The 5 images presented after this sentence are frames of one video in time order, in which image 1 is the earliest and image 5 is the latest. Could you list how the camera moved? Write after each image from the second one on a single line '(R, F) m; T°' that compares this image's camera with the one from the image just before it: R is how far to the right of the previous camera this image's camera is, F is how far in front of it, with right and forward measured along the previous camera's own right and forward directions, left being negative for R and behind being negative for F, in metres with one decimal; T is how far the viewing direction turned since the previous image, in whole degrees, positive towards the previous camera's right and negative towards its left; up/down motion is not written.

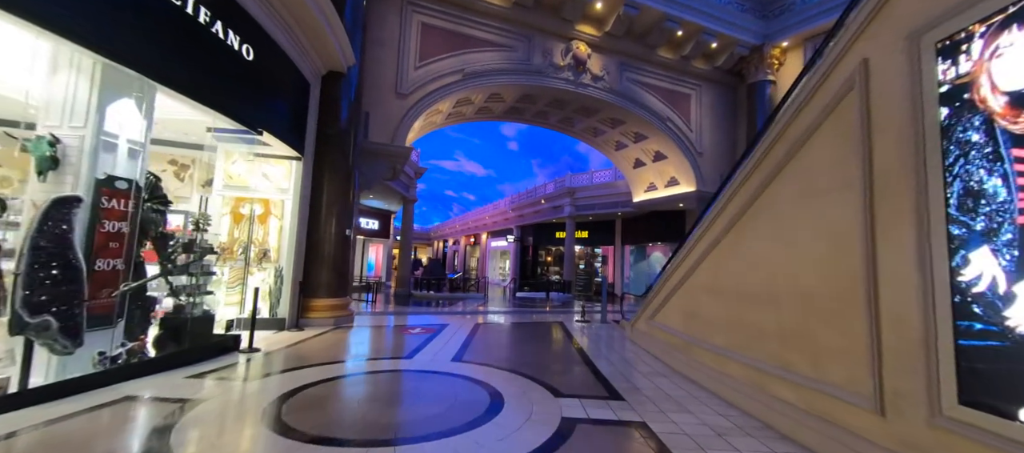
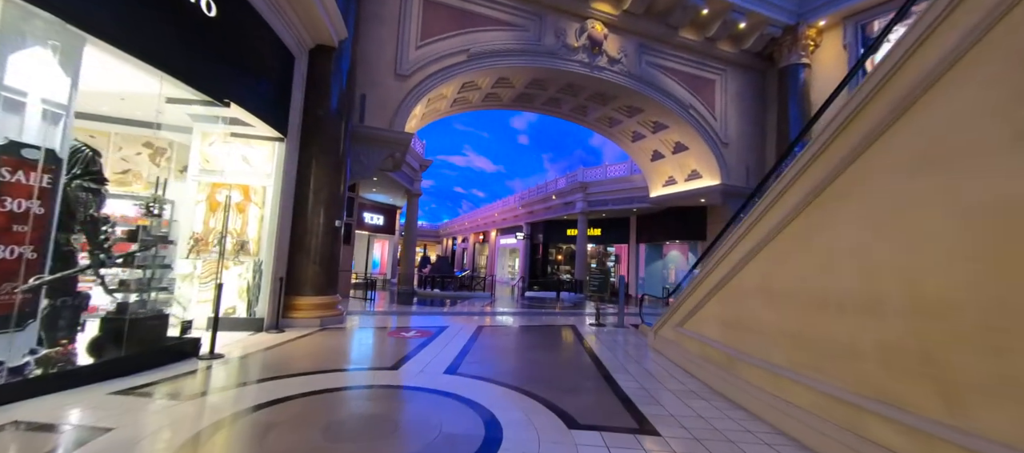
(+0.1, +0.8) m; -2°
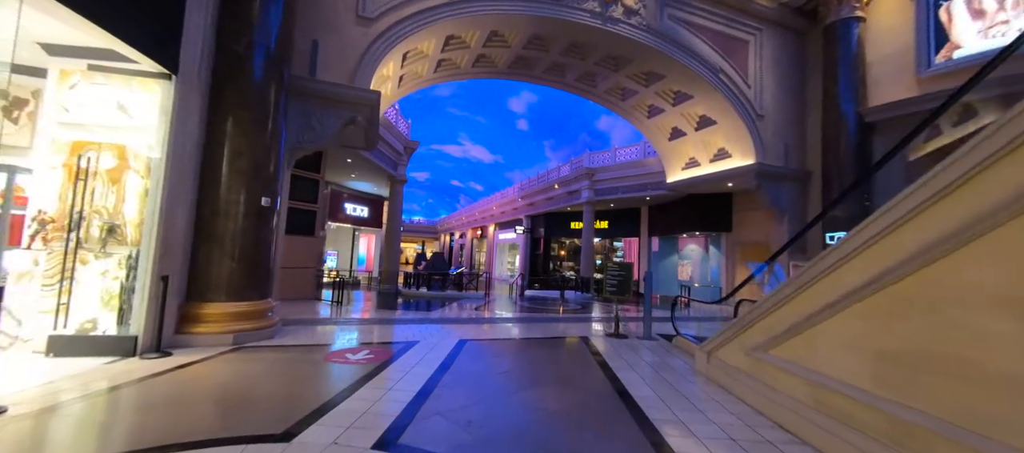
(+0.1, +1.8) m; 0°
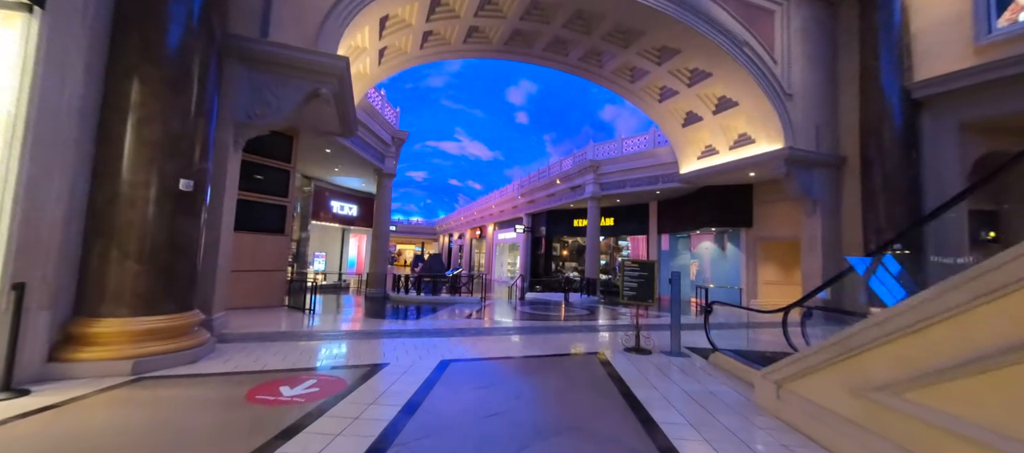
(+0.1, +1.1) m; 0°
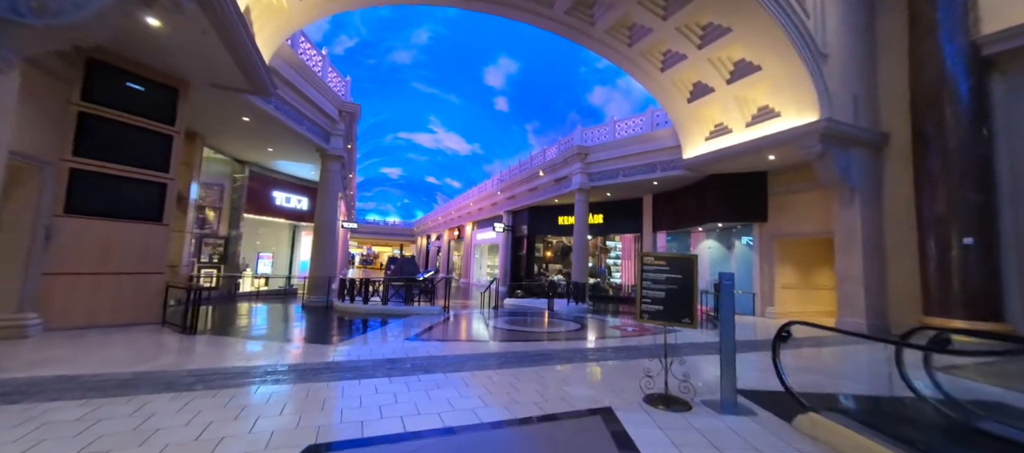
(+0.3, +2.0) m; +2°
